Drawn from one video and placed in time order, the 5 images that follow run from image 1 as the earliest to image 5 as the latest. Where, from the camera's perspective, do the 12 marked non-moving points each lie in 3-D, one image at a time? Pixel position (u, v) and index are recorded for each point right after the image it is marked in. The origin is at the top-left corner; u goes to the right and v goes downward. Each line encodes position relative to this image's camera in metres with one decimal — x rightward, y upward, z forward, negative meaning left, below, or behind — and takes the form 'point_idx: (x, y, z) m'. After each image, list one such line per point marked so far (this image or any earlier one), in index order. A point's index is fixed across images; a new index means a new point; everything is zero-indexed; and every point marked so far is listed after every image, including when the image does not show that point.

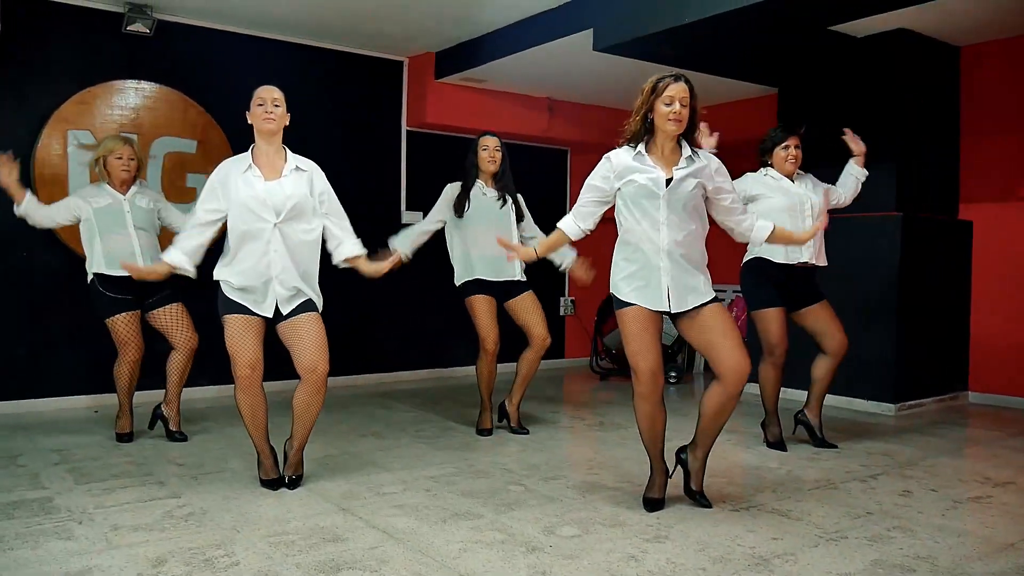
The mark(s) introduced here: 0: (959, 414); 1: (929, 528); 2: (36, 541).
0: (+2.7, -0.8, +5.0) m
1: (+1.4, -0.8, +2.7) m
2: (-1.5, -0.8, +2.5) m
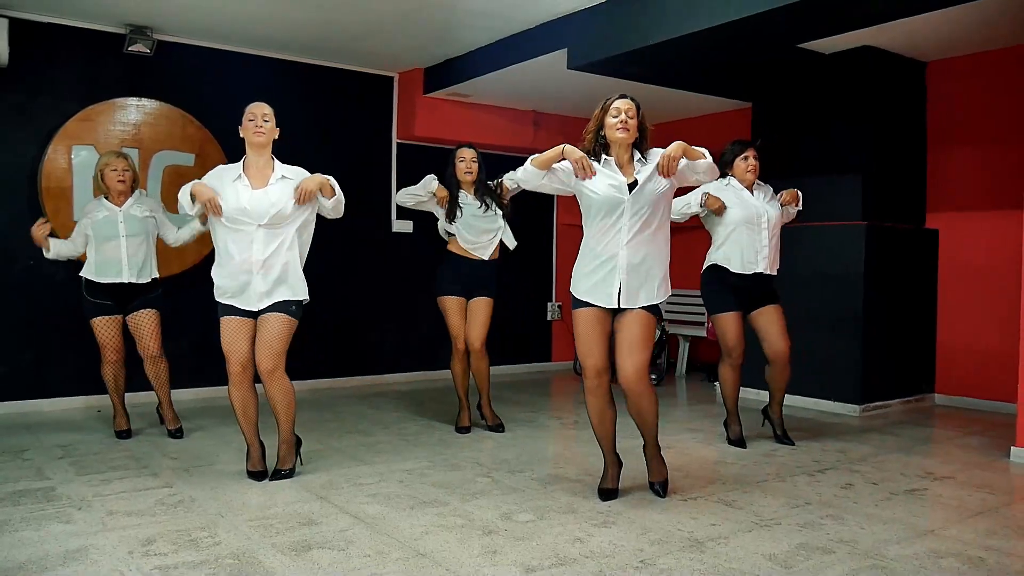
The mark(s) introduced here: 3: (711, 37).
0: (+2.6, -0.8, +5.2) m
1: (+1.2, -0.8, +3.0) m
2: (-1.6, -0.8, +2.8) m
3: (+1.1, +1.3, +4.4) m
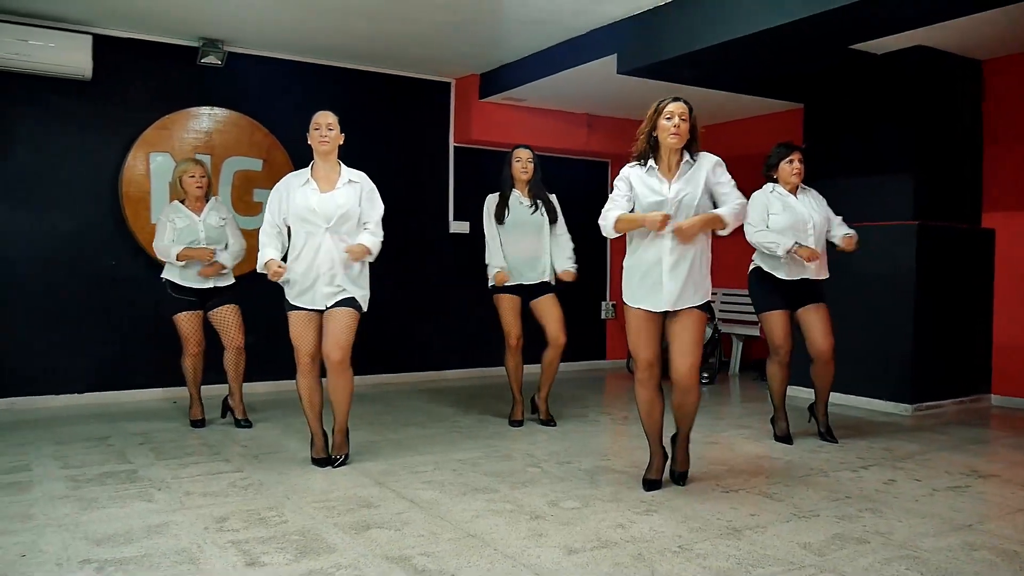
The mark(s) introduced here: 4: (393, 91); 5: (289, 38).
0: (+2.9, -0.8, +5.1) m
1: (+1.4, -0.8, +3.0) m
2: (-1.4, -0.8, +3.0) m
3: (+1.3, +1.3, +4.4) m
4: (-0.9, +1.5, +6.3) m
5: (-1.5, +1.7, +5.5) m
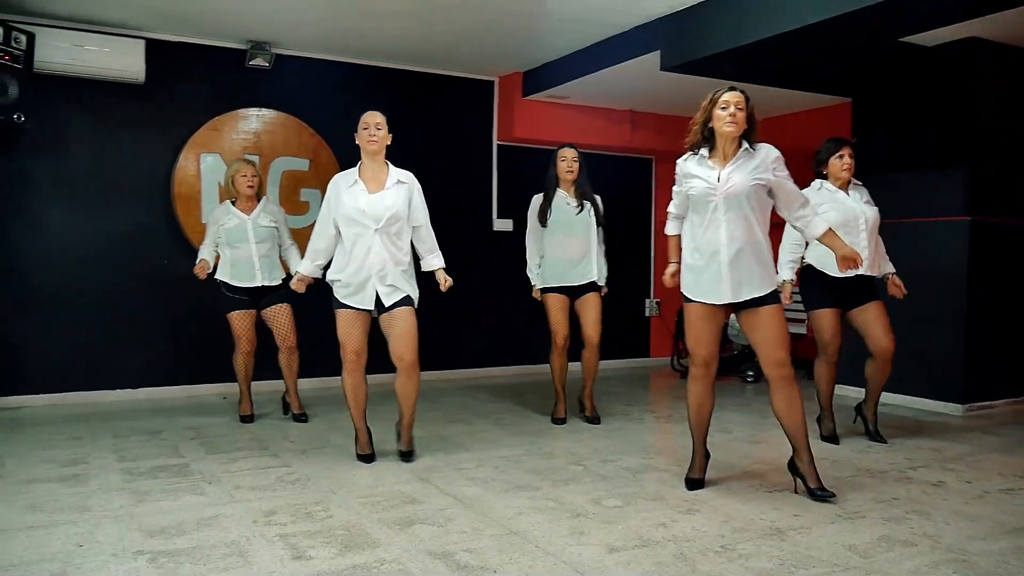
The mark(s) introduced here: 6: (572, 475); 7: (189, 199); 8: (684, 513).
0: (+3.2, -0.8, +5.0) m
1: (+1.6, -0.8, +3.0) m
2: (-1.3, -0.8, +3.1) m
3: (+1.5, +1.4, +4.4) m
4: (-0.6, +1.5, +6.4) m
5: (-1.2, +1.7, +5.5) m
6: (+0.3, -0.8, +3.5) m
7: (-2.1, +0.6, +5.4) m
8: (+0.6, -0.8, +2.9) m
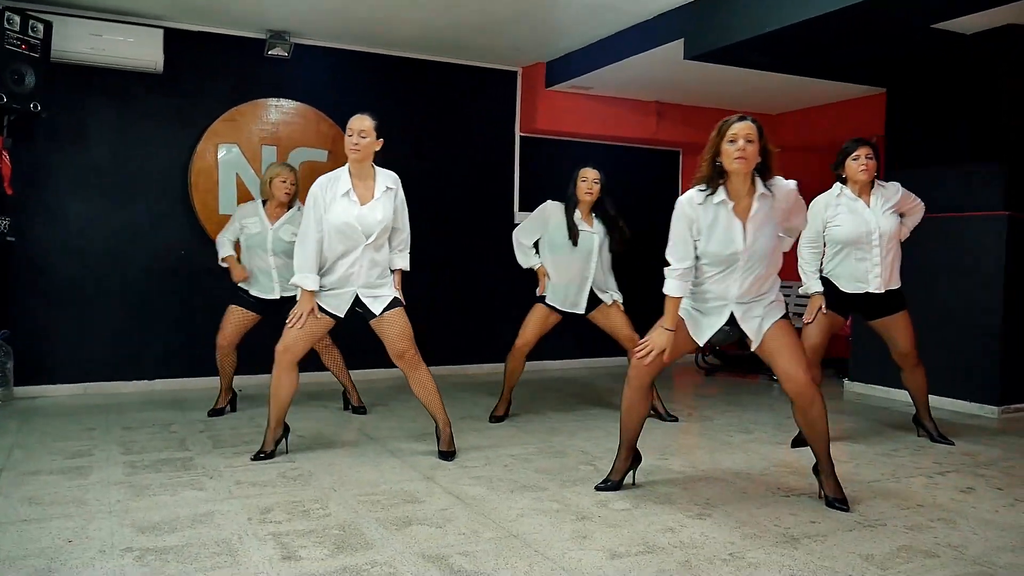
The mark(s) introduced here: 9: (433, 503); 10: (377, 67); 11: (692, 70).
0: (+3.3, -0.8, +4.8) m
1: (+1.6, -0.8, +2.8) m
2: (-1.3, -0.8, +3.1) m
3: (+1.6, +1.4, +4.2) m
4: (-0.4, +1.6, +6.3) m
5: (-1.1, +1.7, +5.5) m
6: (+0.3, -0.8, +3.4) m
7: (-2.0, +0.6, +5.4) m
8: (+0.6, -0.8, +2.8) m
9: (-0.3, -0.8, +2.9) m
10: (-1.0, +1.6, +6.0) m
11: (+1.2, +1.5, +5.7) m
